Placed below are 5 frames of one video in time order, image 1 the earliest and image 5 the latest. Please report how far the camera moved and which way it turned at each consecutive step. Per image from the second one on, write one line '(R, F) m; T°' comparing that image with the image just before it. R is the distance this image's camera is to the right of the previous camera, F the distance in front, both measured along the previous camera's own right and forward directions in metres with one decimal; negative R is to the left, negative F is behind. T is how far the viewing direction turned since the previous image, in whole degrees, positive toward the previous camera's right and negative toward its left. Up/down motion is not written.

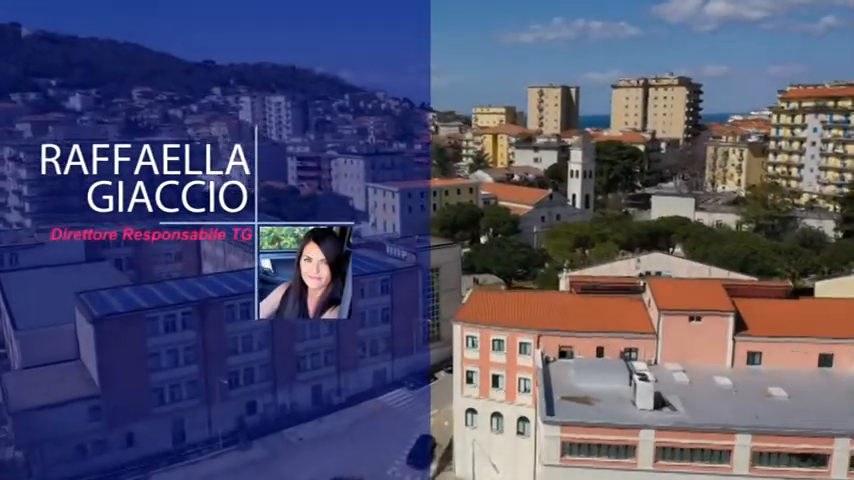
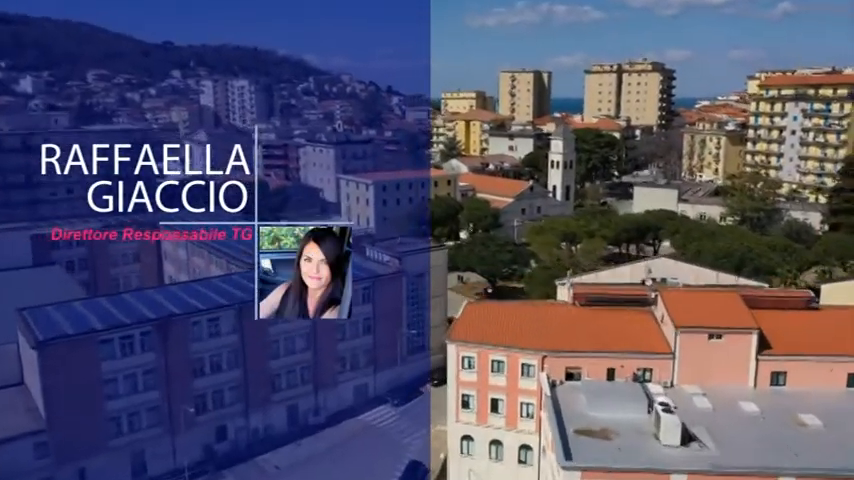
(-0.2, +0.7) m; +3°
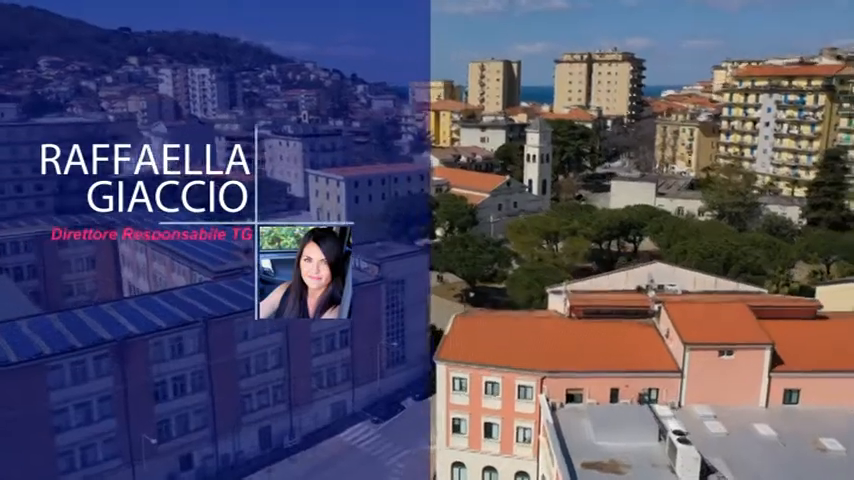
(-0.2, +0.5) m; +3°
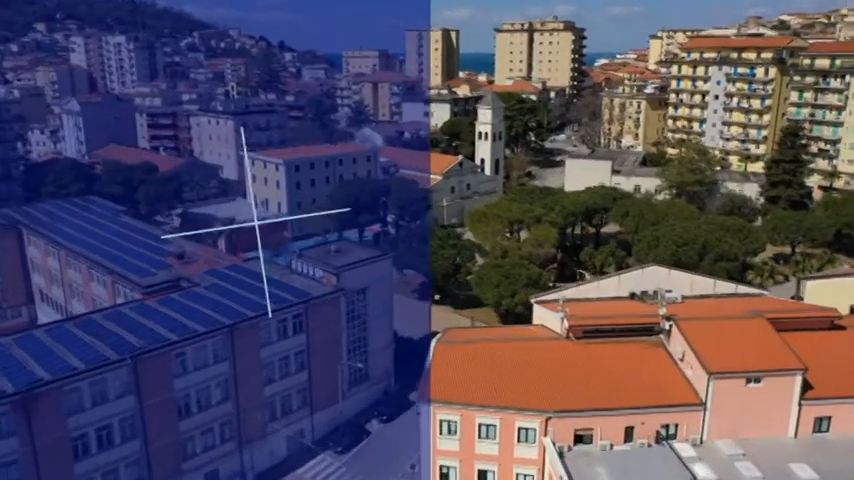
(-0.3, +0.9) m; +5°
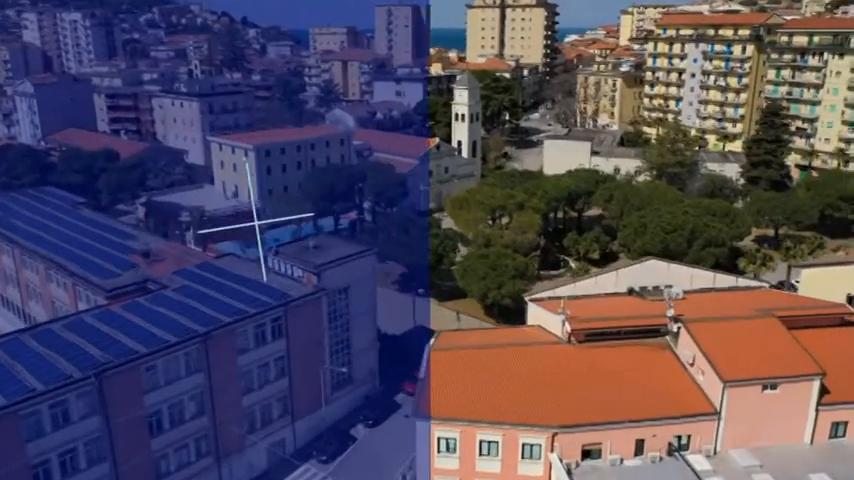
(-0.1, +0.4) m; +3°
